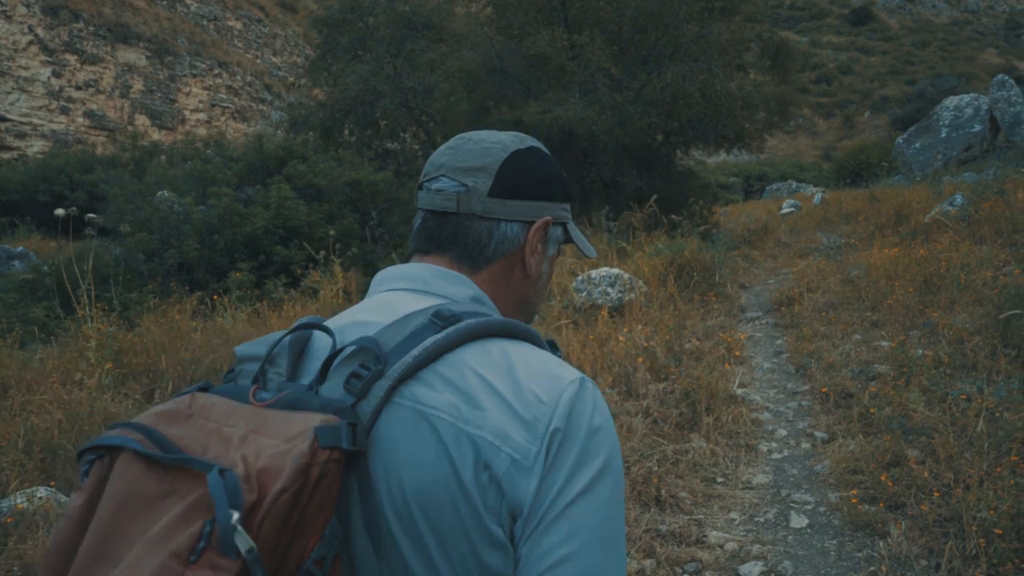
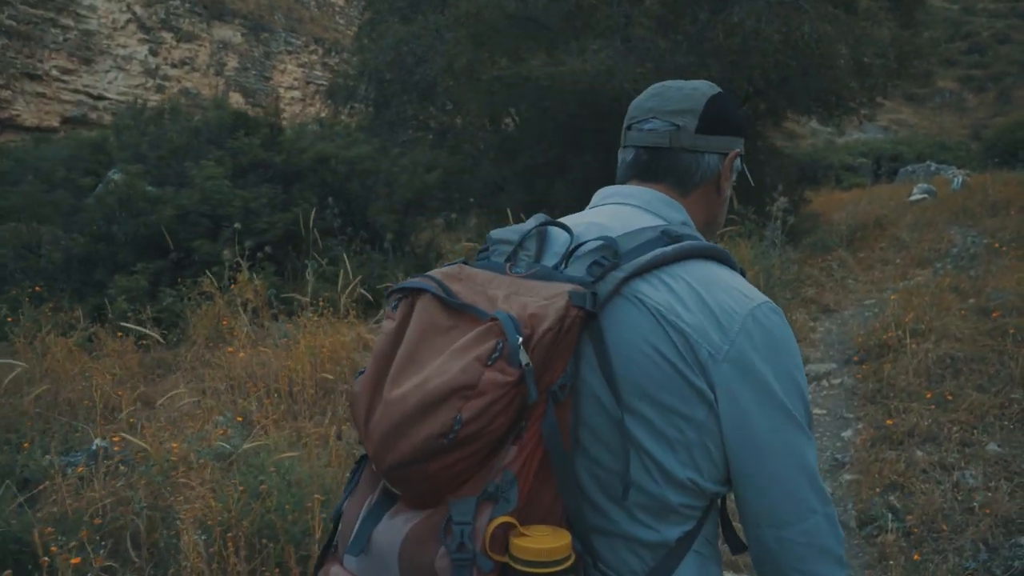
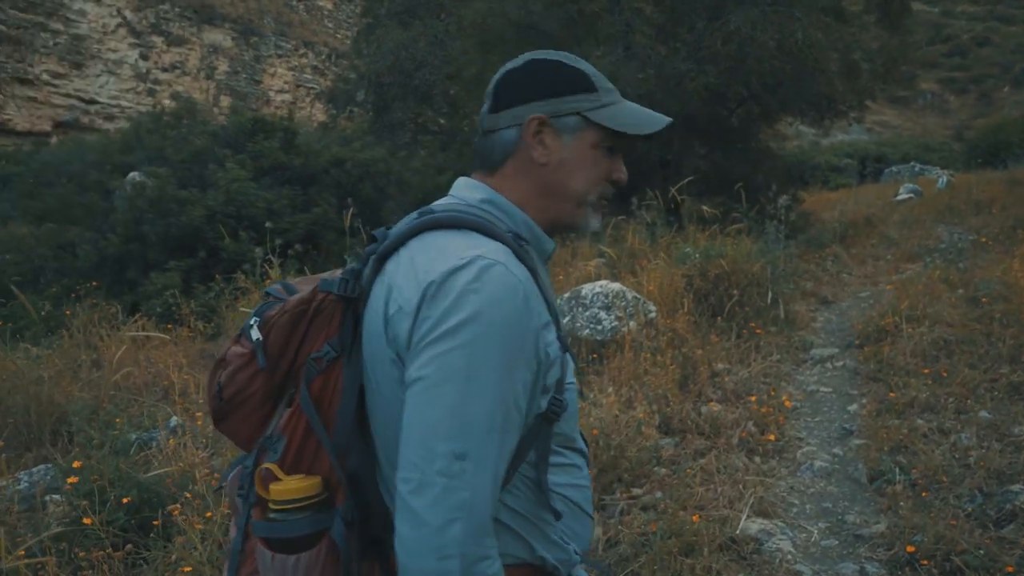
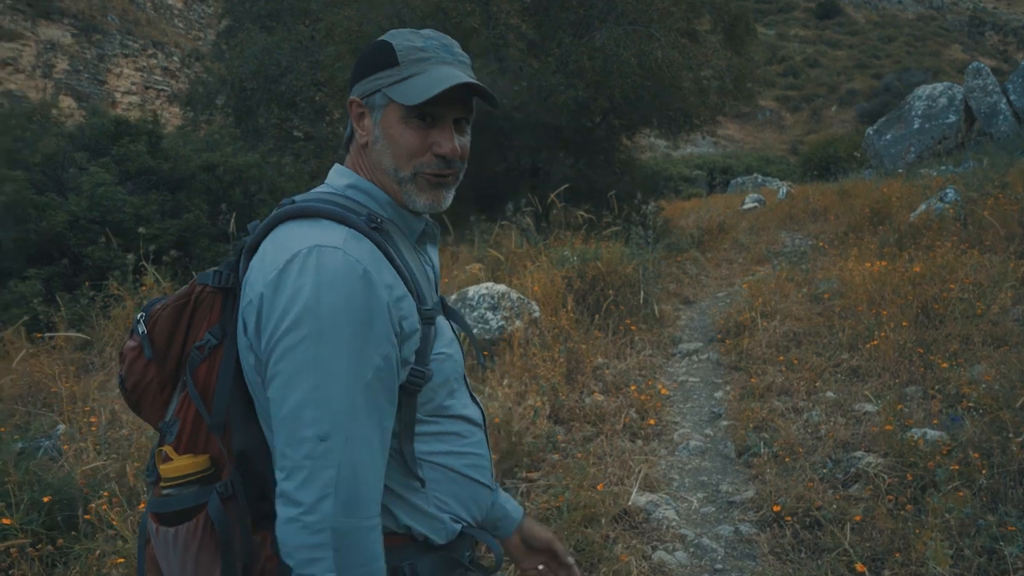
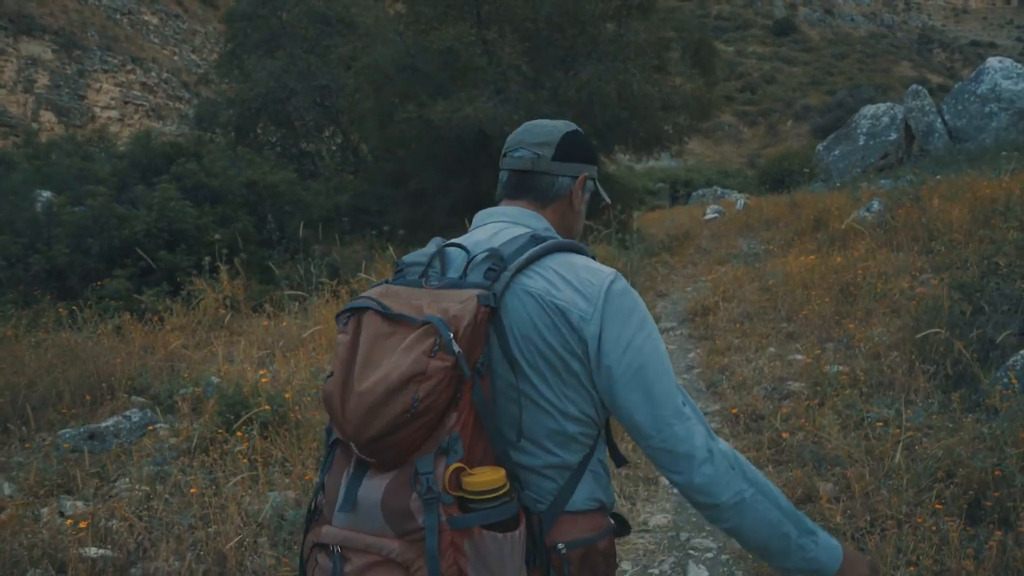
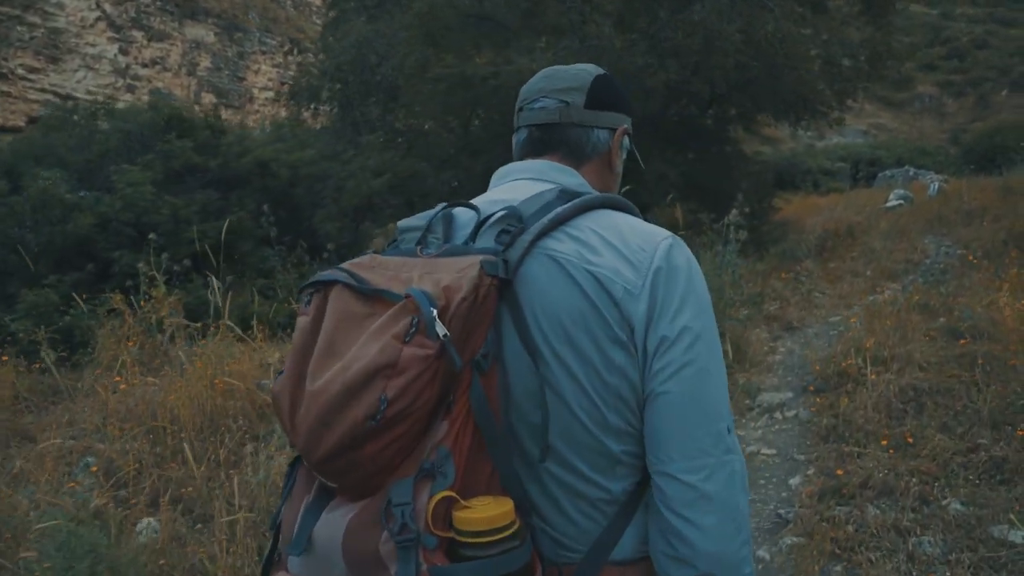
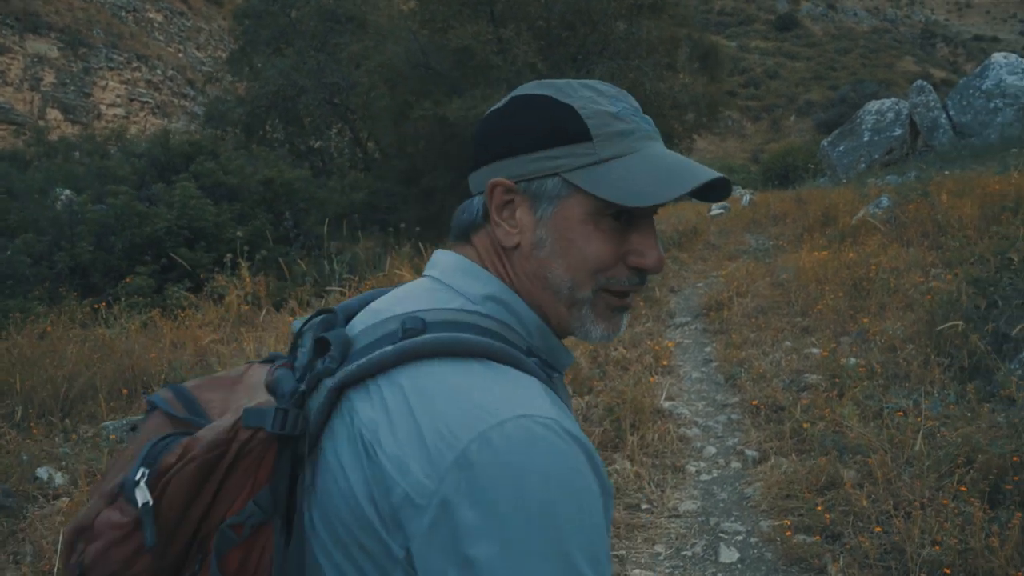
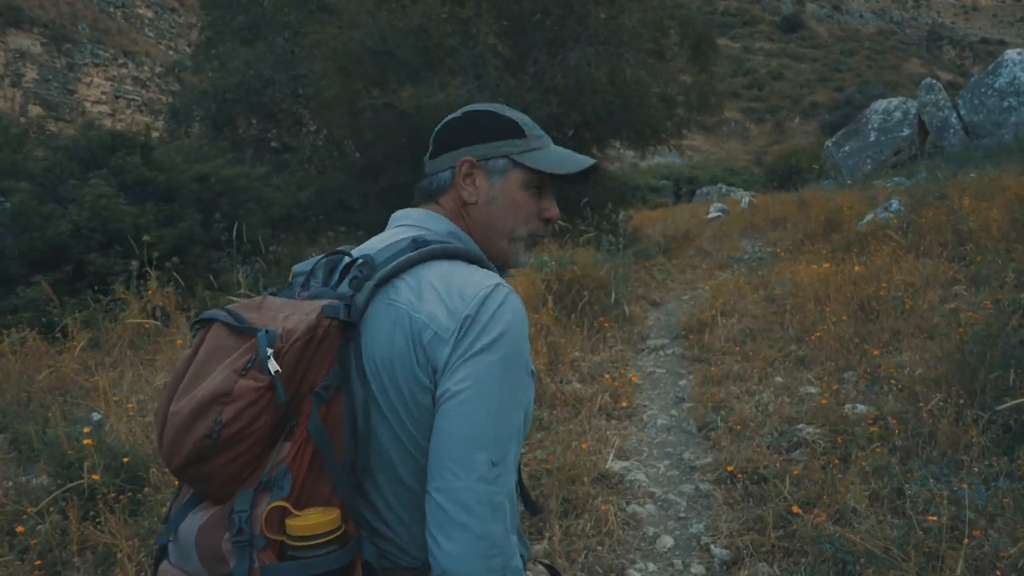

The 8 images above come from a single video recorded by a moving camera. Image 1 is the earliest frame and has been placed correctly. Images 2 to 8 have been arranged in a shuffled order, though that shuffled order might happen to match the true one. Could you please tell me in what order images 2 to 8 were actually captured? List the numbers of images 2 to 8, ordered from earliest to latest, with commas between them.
7, 5, 8, 4, 3, 2, 6
